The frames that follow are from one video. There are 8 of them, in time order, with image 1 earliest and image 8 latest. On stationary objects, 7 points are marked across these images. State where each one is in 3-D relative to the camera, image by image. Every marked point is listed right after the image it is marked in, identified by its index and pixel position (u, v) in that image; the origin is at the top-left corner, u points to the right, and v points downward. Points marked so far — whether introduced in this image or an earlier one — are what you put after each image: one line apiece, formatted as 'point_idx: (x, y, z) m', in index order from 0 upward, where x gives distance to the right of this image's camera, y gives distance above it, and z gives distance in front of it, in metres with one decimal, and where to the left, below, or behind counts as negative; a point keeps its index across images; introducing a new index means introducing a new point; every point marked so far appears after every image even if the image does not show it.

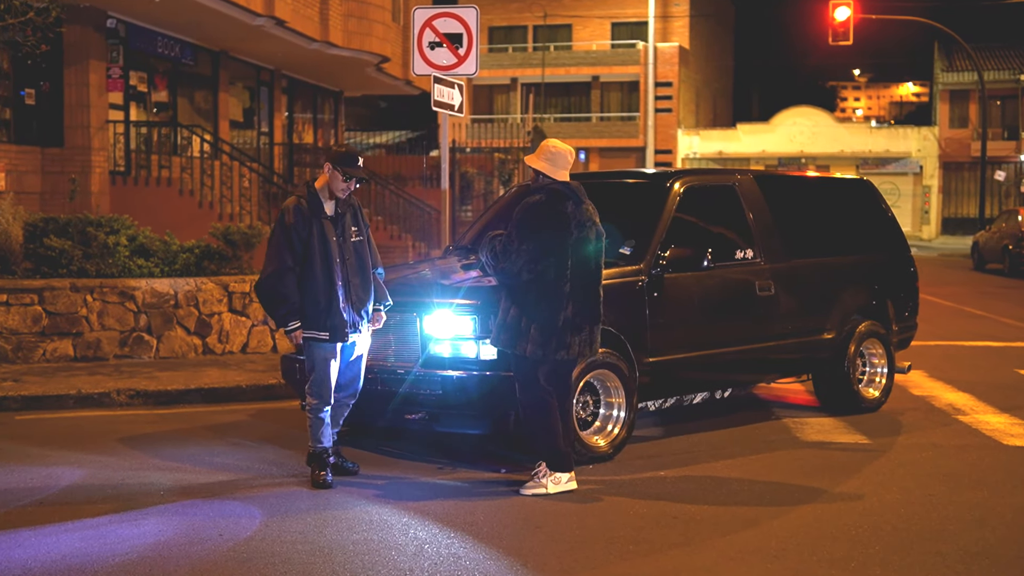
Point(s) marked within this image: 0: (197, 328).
0: (-2.6, -0.3, +10.8) m
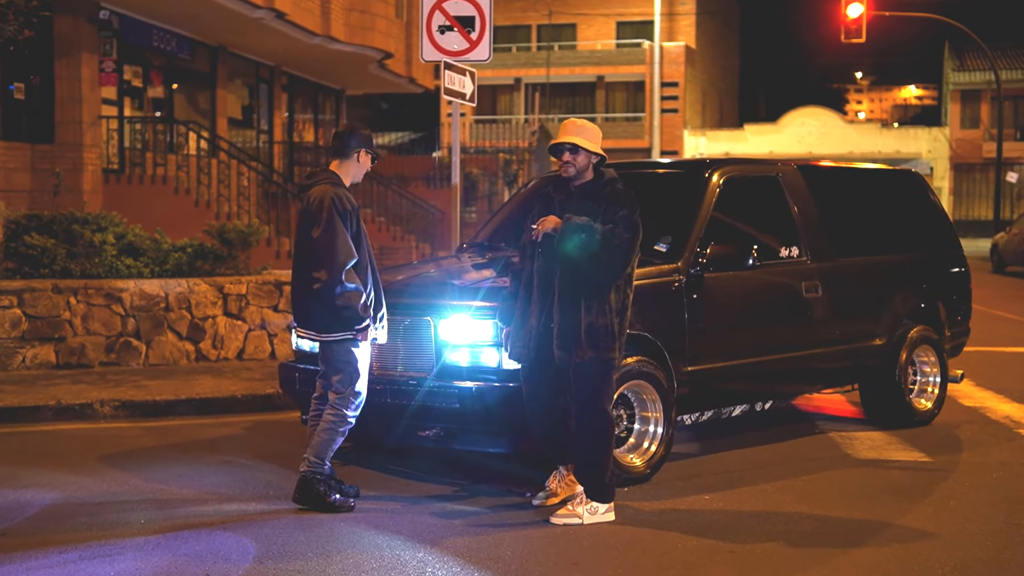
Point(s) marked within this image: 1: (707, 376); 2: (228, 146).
0: (-2.5, -0.3, +10.1) m
1: (+1.0, -0.5, +6.9) m
2: (-4.2, +2.1, +19.3) m
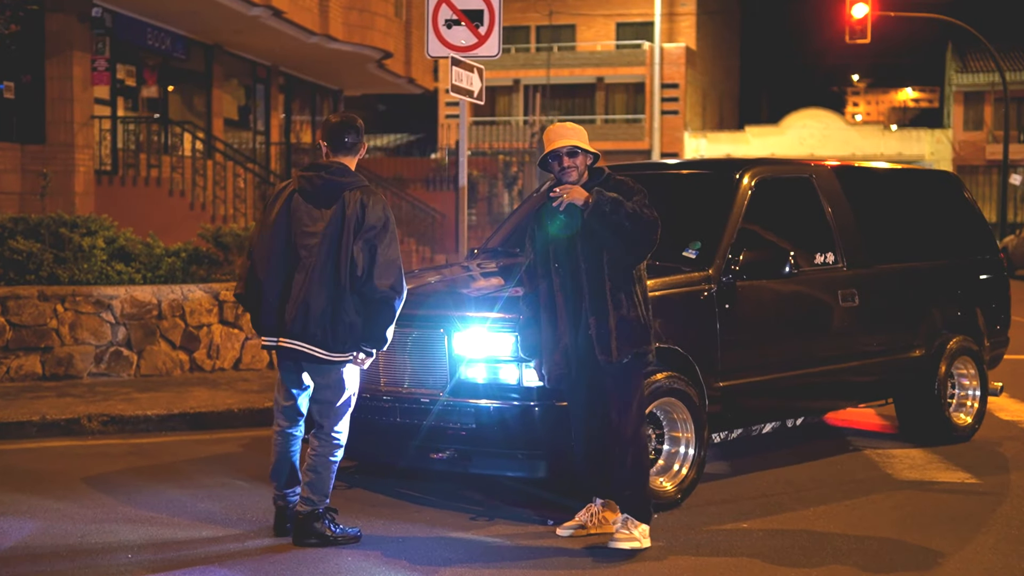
0: (-2.4, -0.4, +9.6) m
1: (+1.1, -0.5, +6.4) m
2: (-4.1, +2.0, +18.8) m
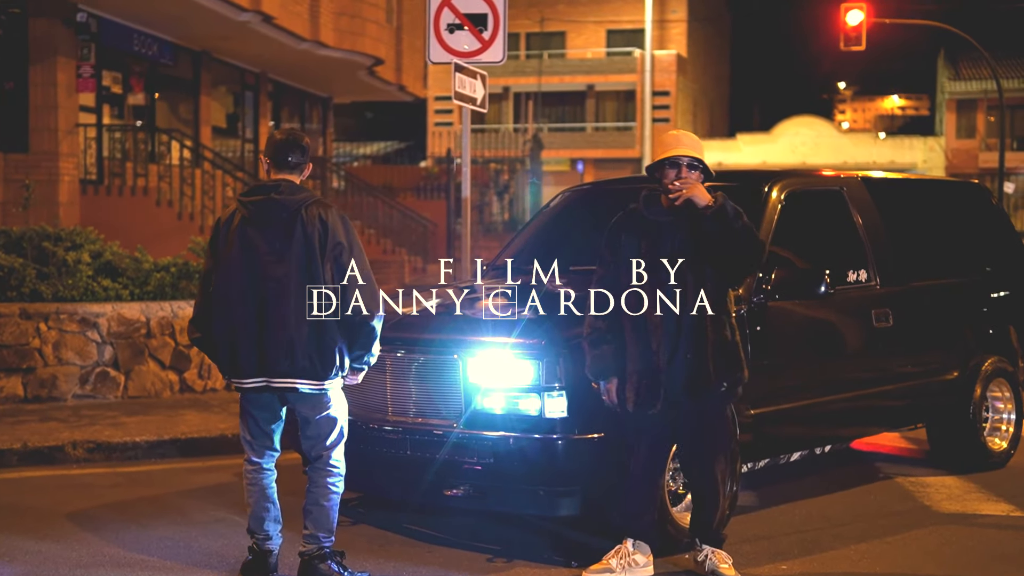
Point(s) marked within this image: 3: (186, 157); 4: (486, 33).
0: (-2.3, -0.5, +9.1) m
1: (+1.2, -0.6, +6.0) m
2: (-4.2, +1.8, +18.3) m
3: (-4.5, +1.8, +18.3) m
4: (-0.2, +1.8, +9.2) m
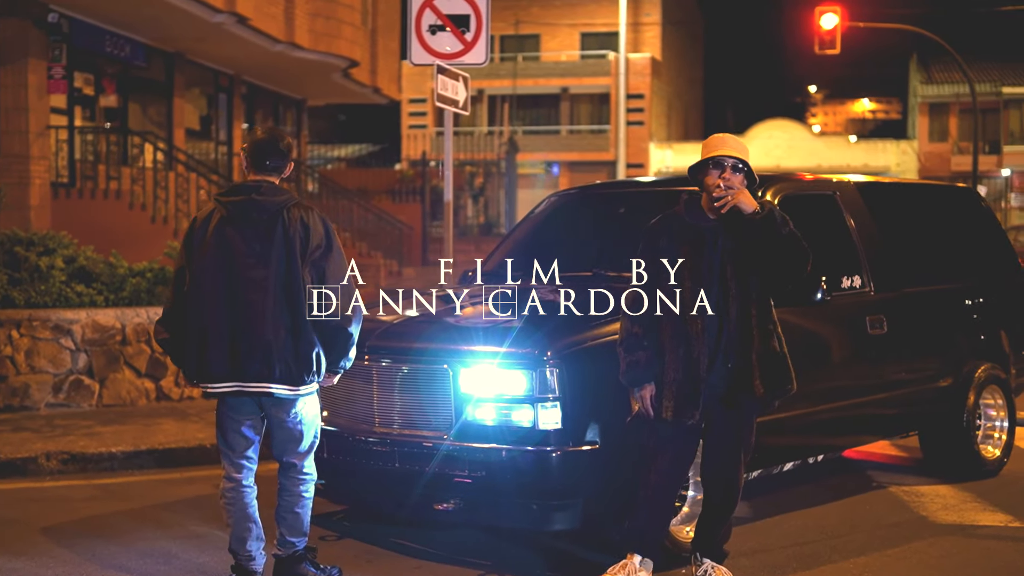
0: (-2.5, -0.6, +8.9) m
1: (+1.1, -0.6, +5.9) m
2: (-4.5, +1.8, +18.1) m
3: (-4.9, +1.8, +18.1) m
4: (-0.3, +1.7, +9.0) m
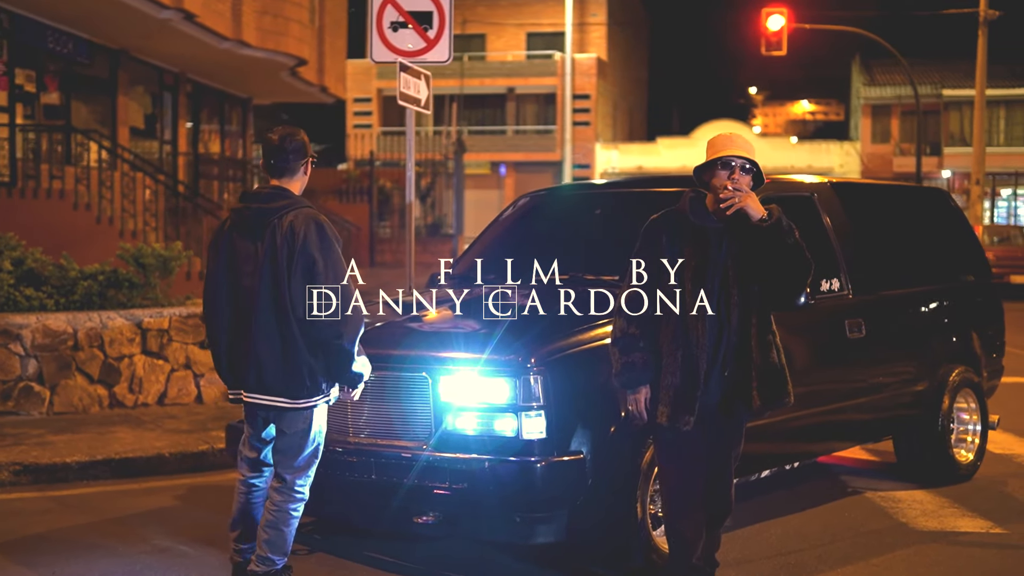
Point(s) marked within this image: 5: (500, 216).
0: (-2.7, -0.6, +8.6) m
1: (+1.0, -0.6, +5.7) m
2: (-5.1, +1.8, +17.7) m
3: (-5.5, +1.7, +17.7) m
4: (-0.5, +1.7, +8.8) m
5: (-0.1, +0.4, +6.8) m
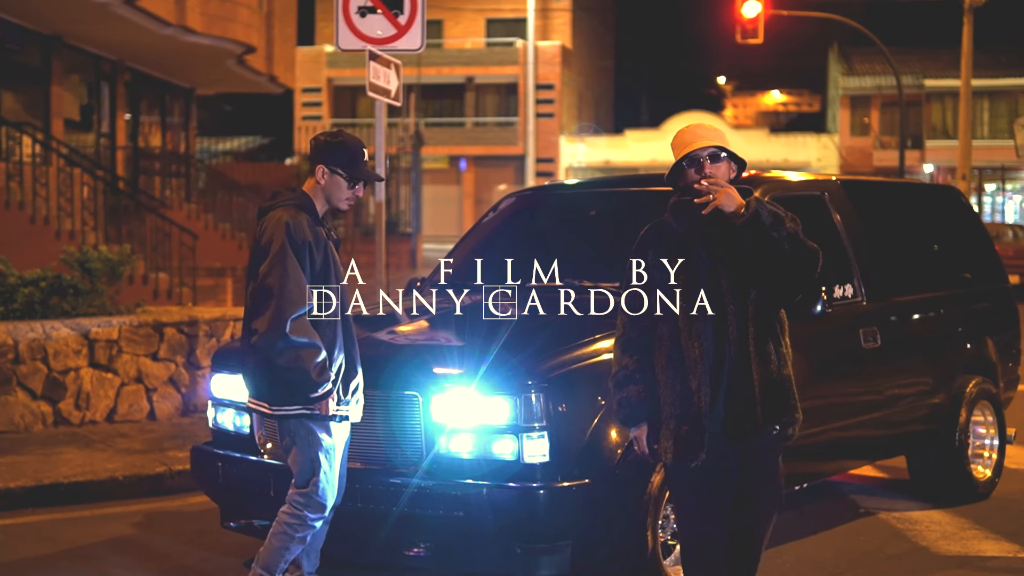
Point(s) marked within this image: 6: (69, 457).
0: (-2.8, -0.6, +8.0) m
1: (+1.0, -0.7, +5.1) m
2: (-5.4, +1.7, +17.0) m
3: (-5.8, +1.7, +16.9) m
4: (-0.7, +1.7, +8.2) m
5: (-0.2, +0.3, +6.2) m
6: (-2.4, -0.9, +7.2) m
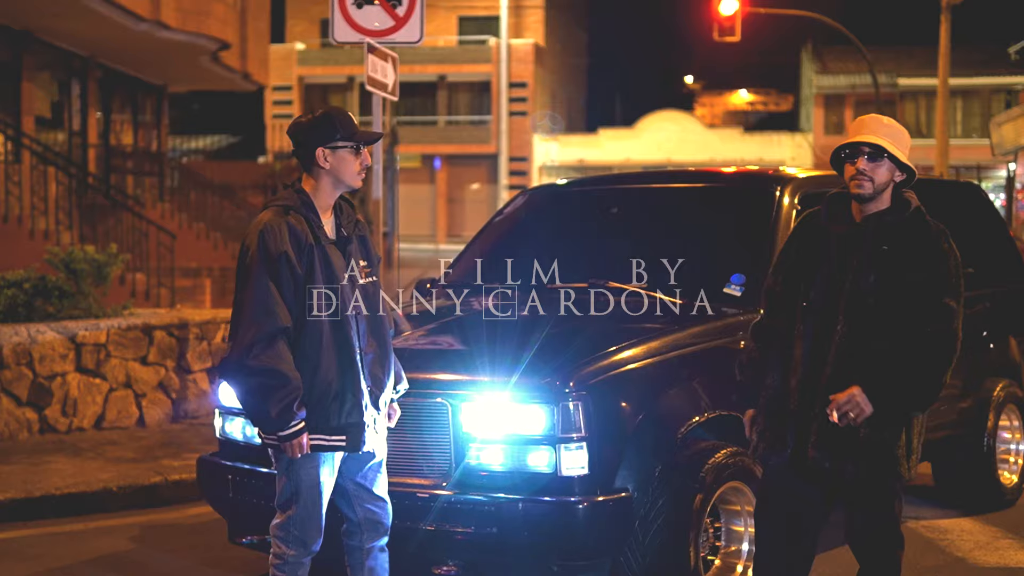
0: (-2.8, -0.6, +7.6) m
1: (+1.0, -0.7, +4.9) m
2: (-5.6, +1.7, +16.6) m
3: (-6.0, +1.7, +16.5) m
4: (-0.7, +1.7, +7.9) m
5: (-0.1, +0.3, +5.9) m
6: (-2.4, -0.9, +6.9) m
